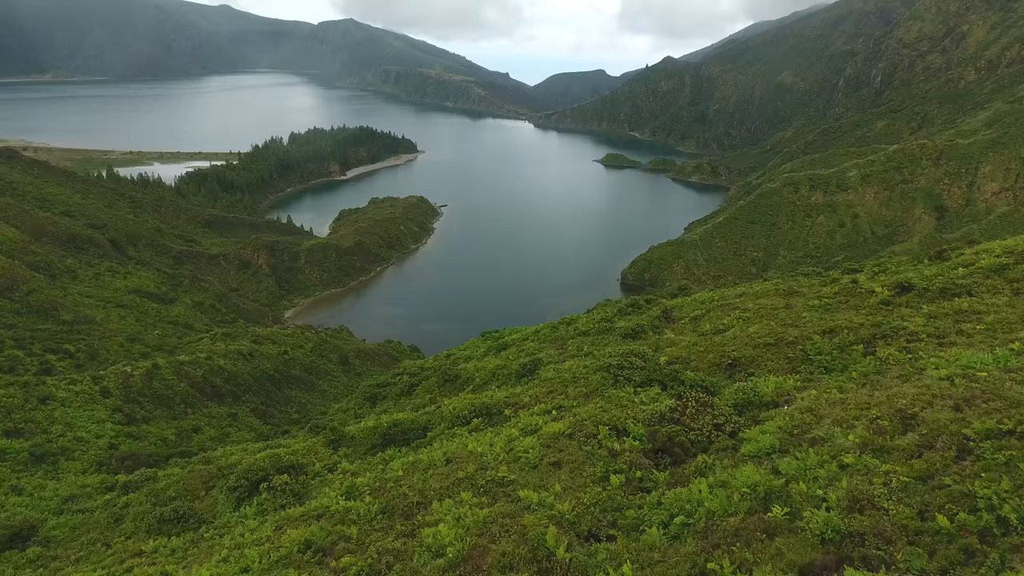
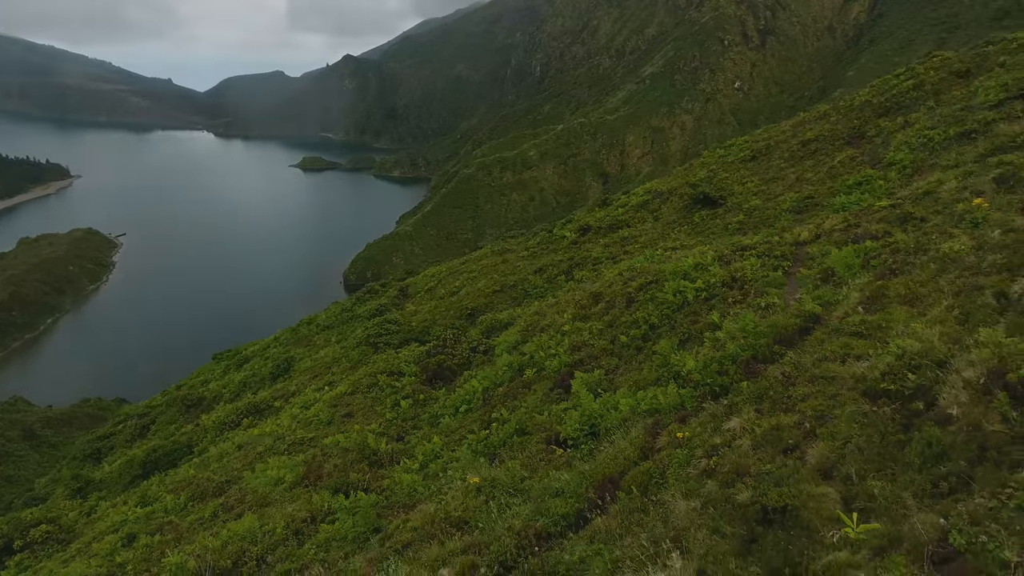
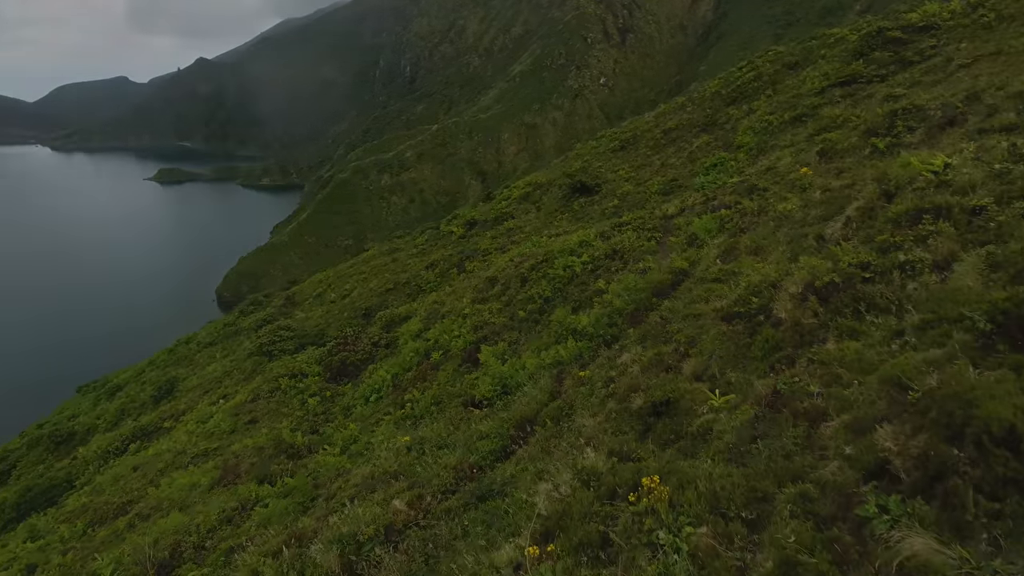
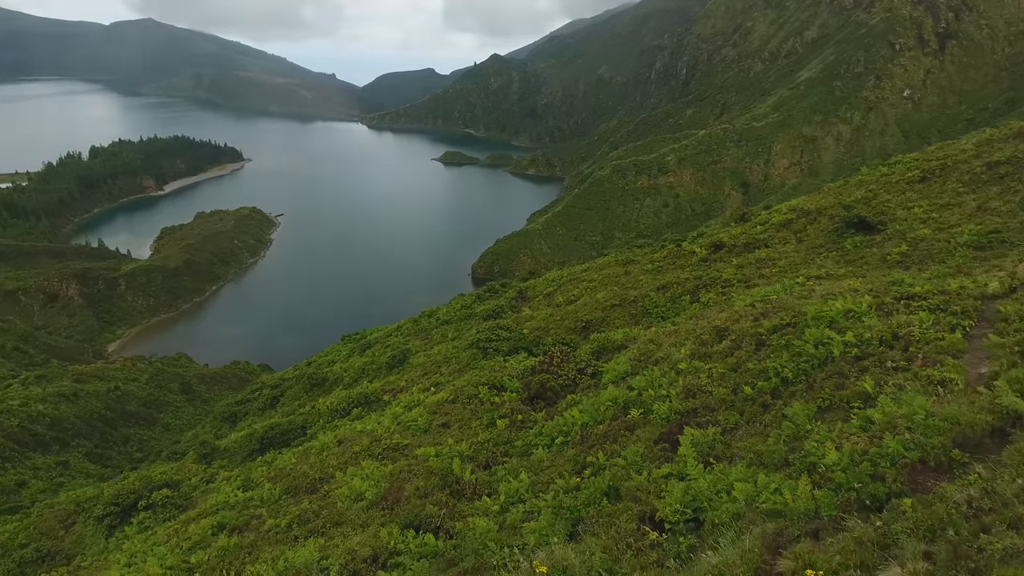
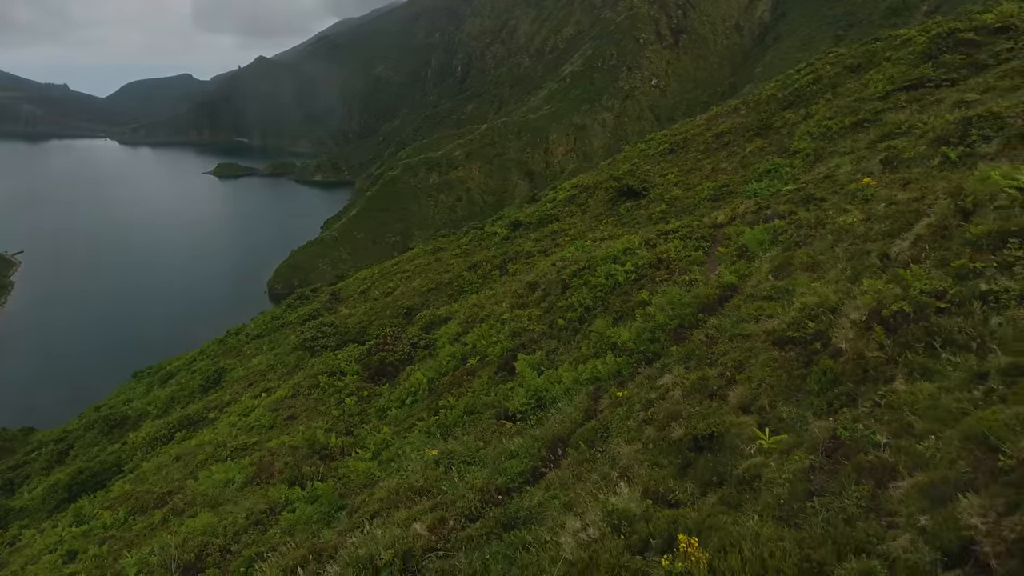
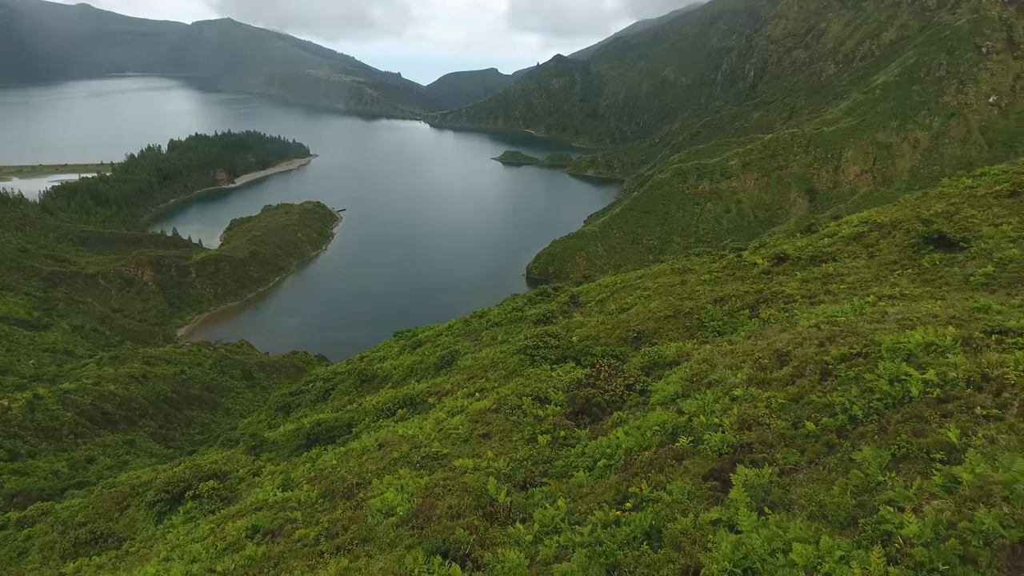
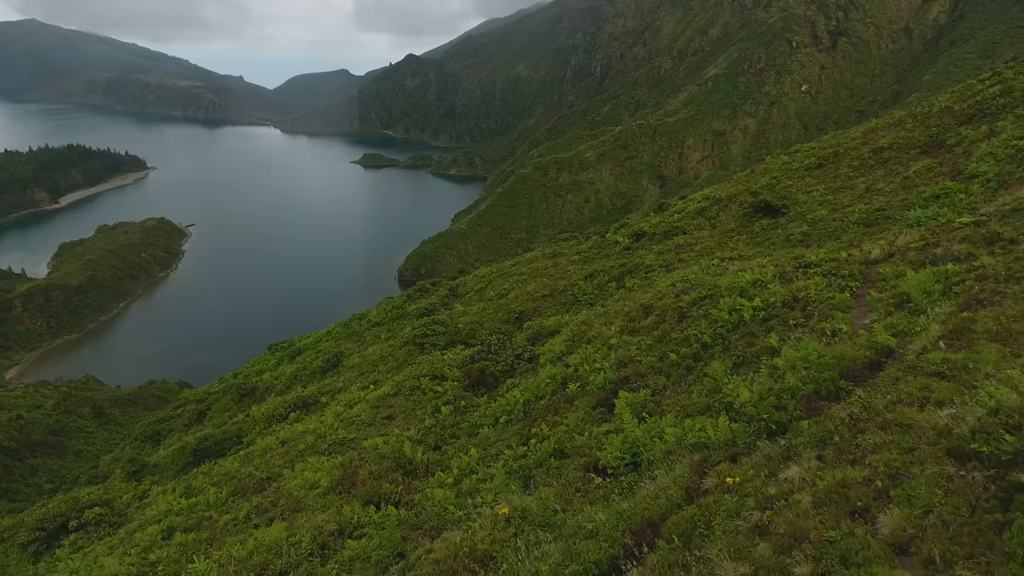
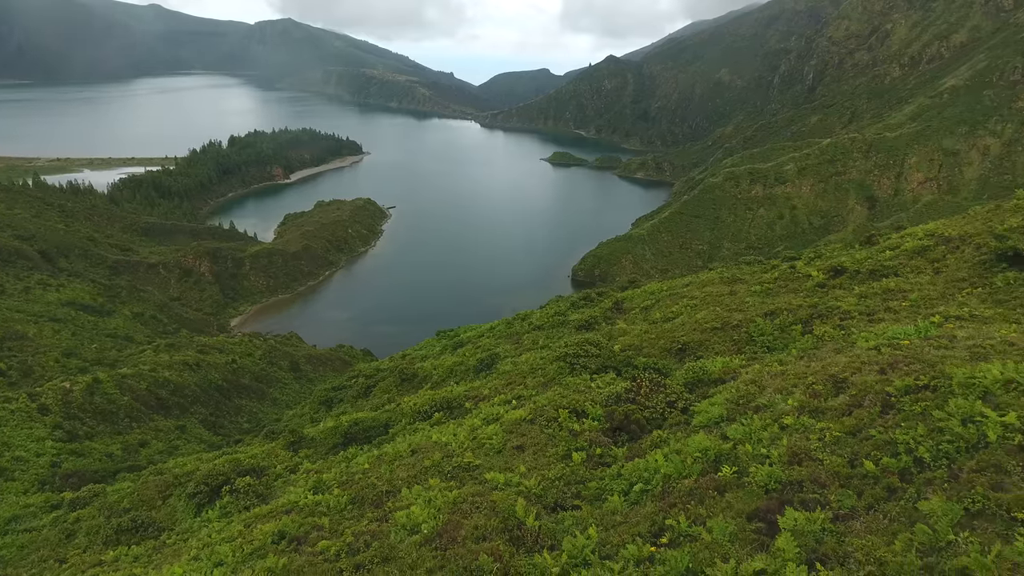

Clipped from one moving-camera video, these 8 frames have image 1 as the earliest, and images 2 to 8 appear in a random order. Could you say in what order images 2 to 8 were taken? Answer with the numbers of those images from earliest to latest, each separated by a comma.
8, 6, 4, 7, 2, 5, 3
